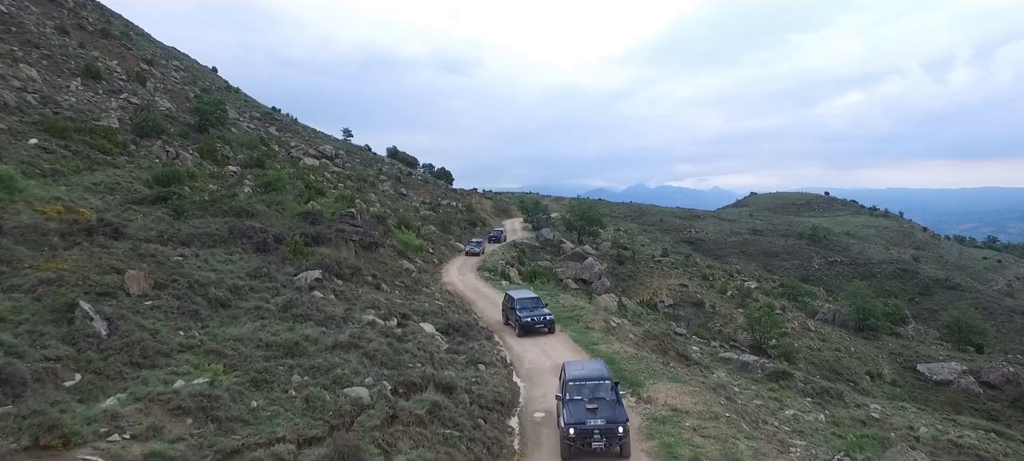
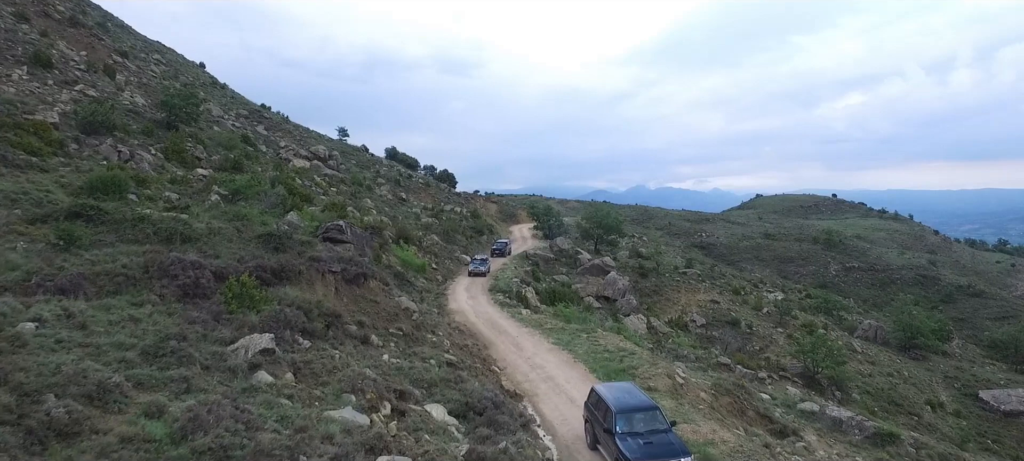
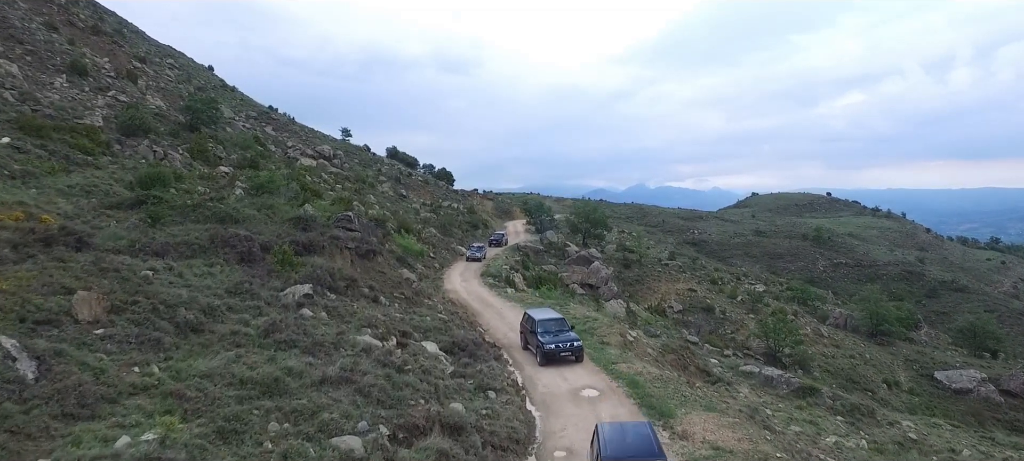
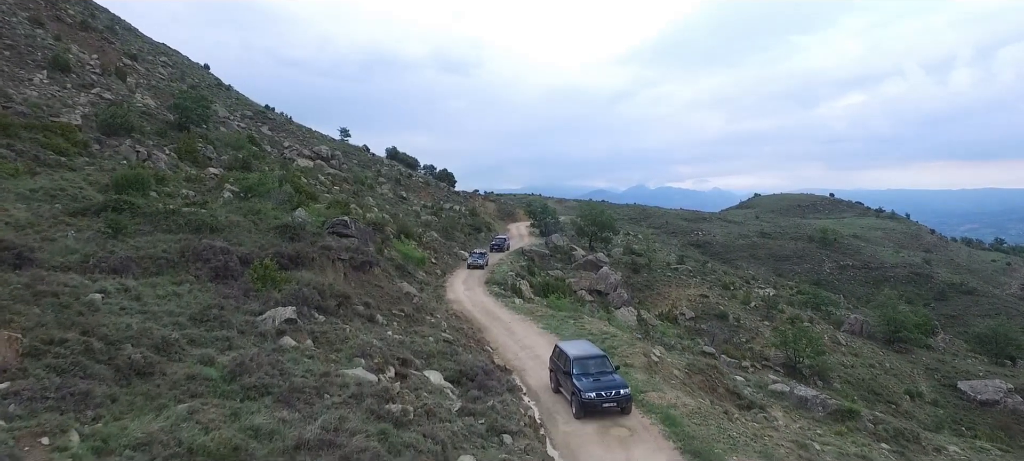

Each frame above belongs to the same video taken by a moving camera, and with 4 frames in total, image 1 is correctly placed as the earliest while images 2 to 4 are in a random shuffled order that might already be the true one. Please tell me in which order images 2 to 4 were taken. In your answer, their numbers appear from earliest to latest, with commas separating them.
3, 4, 2
